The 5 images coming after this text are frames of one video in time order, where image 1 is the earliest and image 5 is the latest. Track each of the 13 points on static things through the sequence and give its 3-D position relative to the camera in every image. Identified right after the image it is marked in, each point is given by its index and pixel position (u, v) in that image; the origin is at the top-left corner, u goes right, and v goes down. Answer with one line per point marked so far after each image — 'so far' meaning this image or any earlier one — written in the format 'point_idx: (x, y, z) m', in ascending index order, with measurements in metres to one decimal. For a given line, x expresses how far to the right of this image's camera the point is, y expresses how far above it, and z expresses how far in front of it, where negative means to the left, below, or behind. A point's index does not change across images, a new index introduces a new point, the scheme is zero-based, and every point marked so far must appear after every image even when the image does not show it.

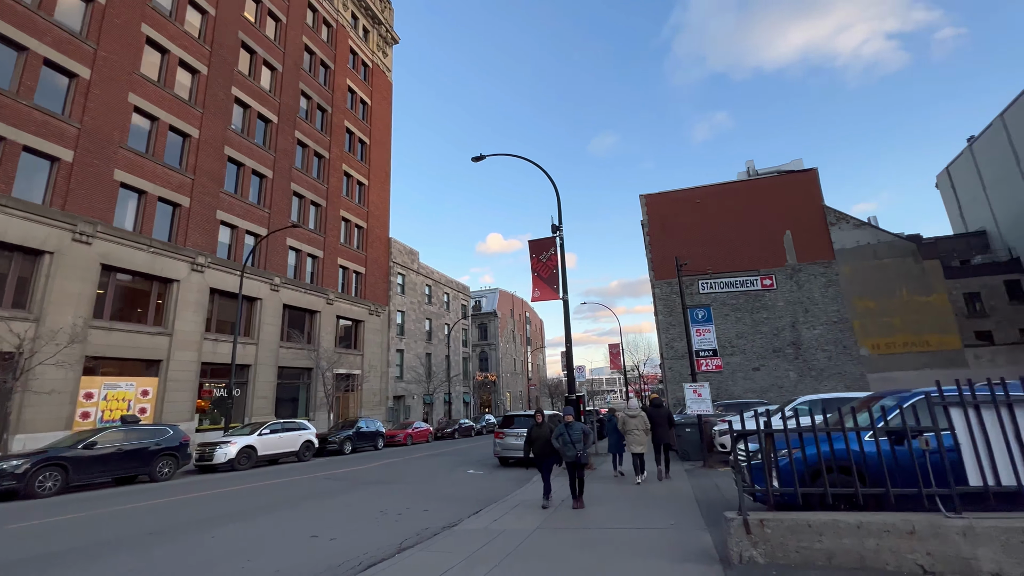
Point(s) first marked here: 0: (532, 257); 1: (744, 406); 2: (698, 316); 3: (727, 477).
0: (+0.7, +1.0, +15.1) m
1: (+8.5, -4.3, +16.5) m
2: (+5.3, -0.8, +12.8) m
3: (+5.0, -4.4, +10.5) m
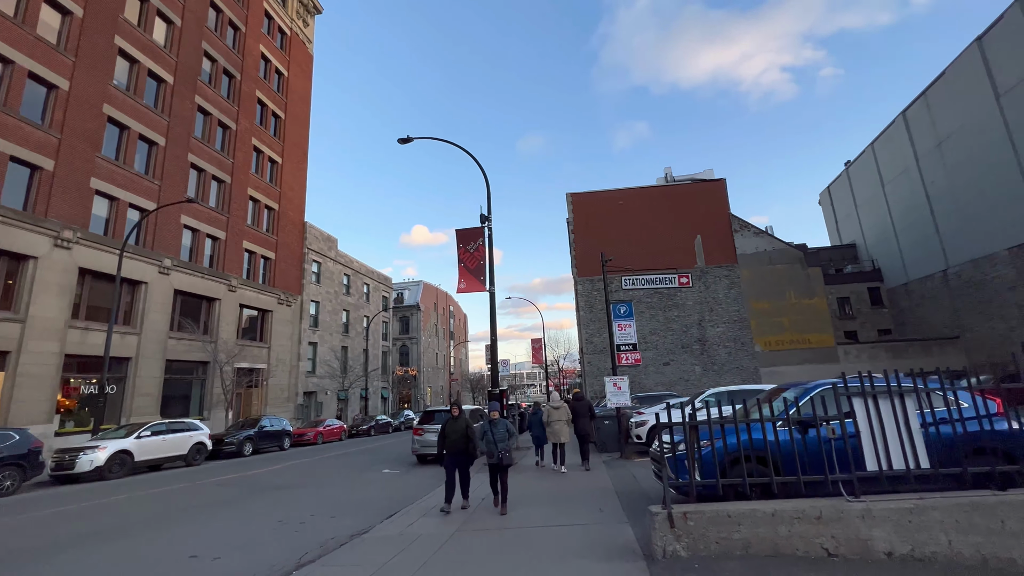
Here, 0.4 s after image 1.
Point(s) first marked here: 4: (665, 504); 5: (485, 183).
0: (-1.7, +1.3, +14.6) m
1: (+5.6, -4.2, +17.3) m
2: (+3.2, -0.7, +13.1) m
3: (+3.1, -4.3, +10.8) m
4: (+1.6, -2.3, +4.8) m
5: (-0.9, +3.4, +14.5) m
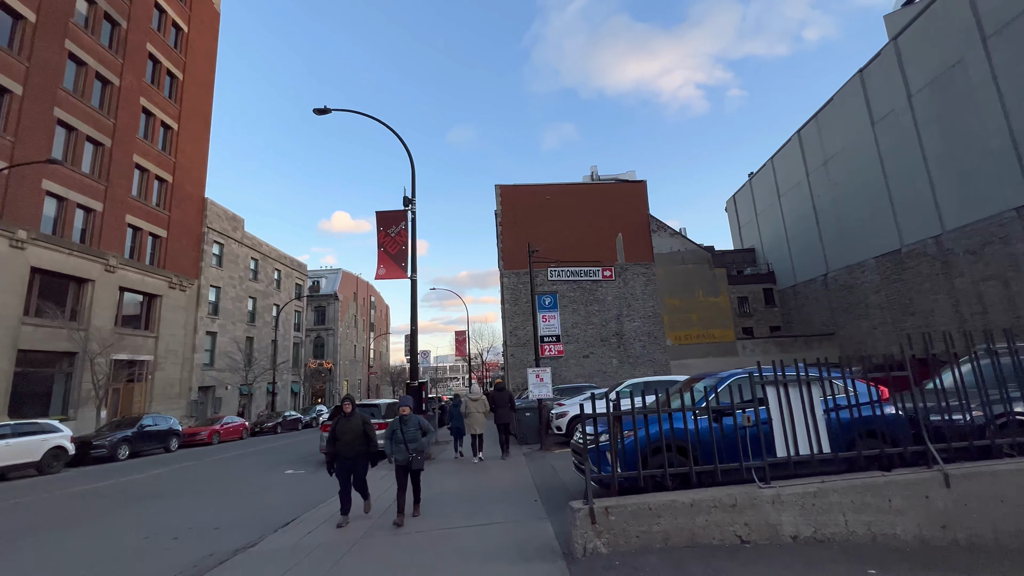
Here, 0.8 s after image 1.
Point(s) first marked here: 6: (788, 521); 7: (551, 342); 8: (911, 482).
0: (-4.0, +1.8, +13.7) m
1: (+2.6, -4.0, +17.5) m
2: (+0.9, -0.4, +13.0) m
3: (+1.2, -4.1, +10.7) m
4: (+0.8, -2.1, +4.6) m
5: (-3.1, +3.8, +13.6) m
6: (+2.8, -2.4, +4.6) m
7: (+1.1, -1.5, +12.8) m
8: (+4.3, -2.1, +4.8) m
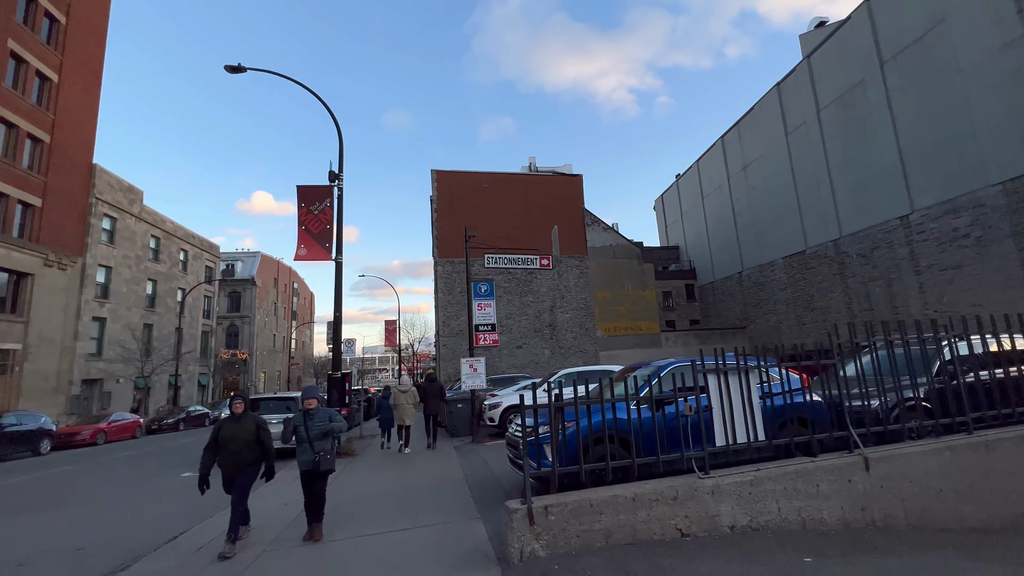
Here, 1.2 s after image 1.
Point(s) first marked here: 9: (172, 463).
0: (-5.9, +2.3, +12.4) m
1: (0.0, -3.5, +17.3) m
2: (-0.9, -0.1, +12.5) m
3: (-0.4, -3.8, +10.4) m
4: (+0.1, -2.0, +4.2) m
5: (-4.9, +4.2, +12.5) m
6: (+2.1, -2.2, +4.5) m
7: (-0.7, -1.2, +12.4) m
8: (+3.5, -2.0, +4.9) m
9: (-9.4, -4.9, +12.5) m
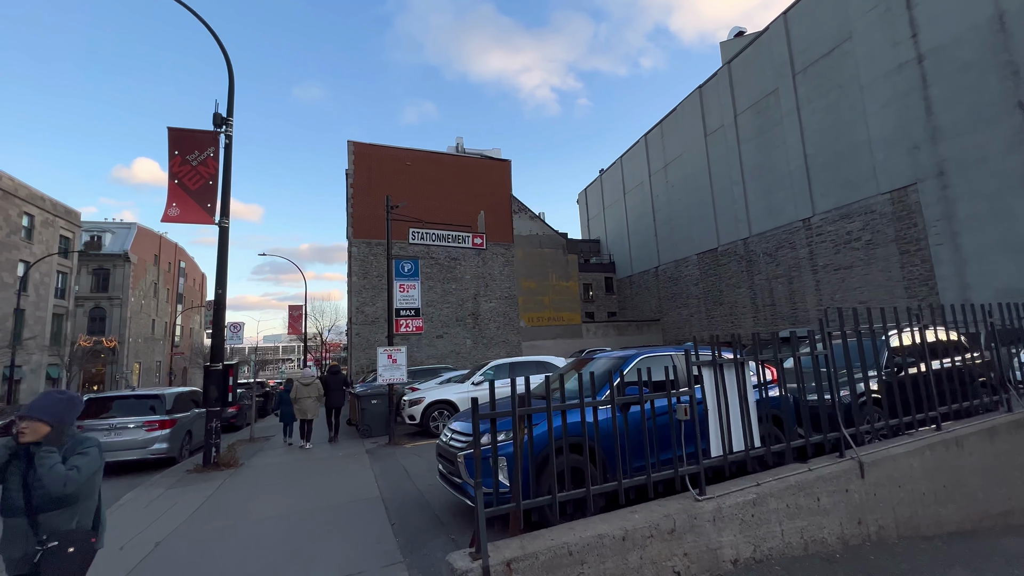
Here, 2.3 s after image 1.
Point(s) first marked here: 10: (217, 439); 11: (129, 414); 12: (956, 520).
0: (-7.4, +2.9, +9.8) m
1: (-2.8, -2.9, +15.8) m
2: (-2.6, +0.4, +10.9) m
3: (-1.9, -3.3, +8.9) m
4: (-0.2, -1.7, +2.9) m
5: (-6.4, +4.9, +10.0) m
6: (+1.7, -2.0, +3.5) m
7: (-2.5, -0.7, +10.8) m
8: (+3.0, -1.7, +4.2) m
9: (-11.2, -4.1, +9.4) m
10: (-6.0, -3.1, +9.1) m
11: (-8.5, -2.8, +10.0) m
12: (+4.8, -2.5, +4.9) m
